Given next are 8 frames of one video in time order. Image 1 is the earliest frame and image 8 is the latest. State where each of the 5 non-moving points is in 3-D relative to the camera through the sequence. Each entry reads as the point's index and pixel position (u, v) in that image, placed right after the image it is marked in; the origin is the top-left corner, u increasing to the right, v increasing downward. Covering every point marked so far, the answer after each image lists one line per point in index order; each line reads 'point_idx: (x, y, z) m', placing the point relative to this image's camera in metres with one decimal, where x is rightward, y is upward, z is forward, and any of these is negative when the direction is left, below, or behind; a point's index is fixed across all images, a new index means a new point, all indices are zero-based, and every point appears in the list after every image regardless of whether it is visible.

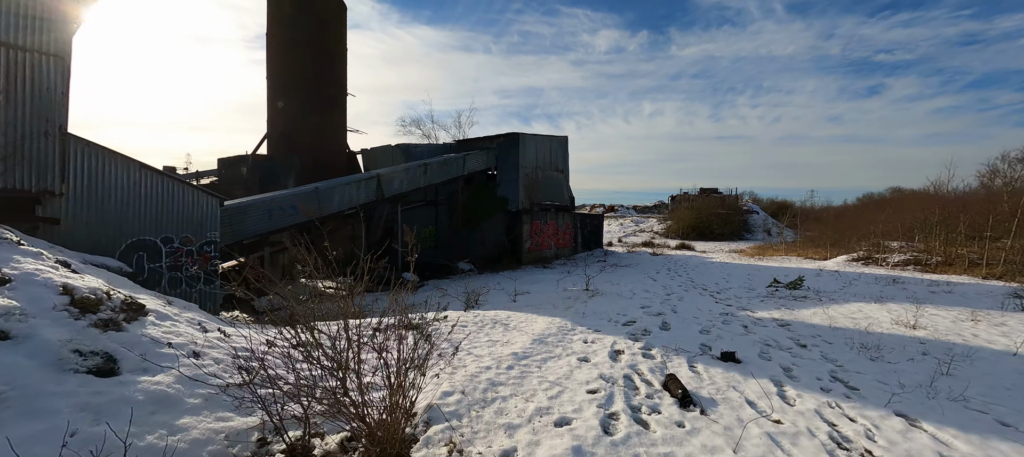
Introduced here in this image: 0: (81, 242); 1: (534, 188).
0: (-7.2, -0.2, +6.9) m
1: (+1.1, +2.0, +19.9) m
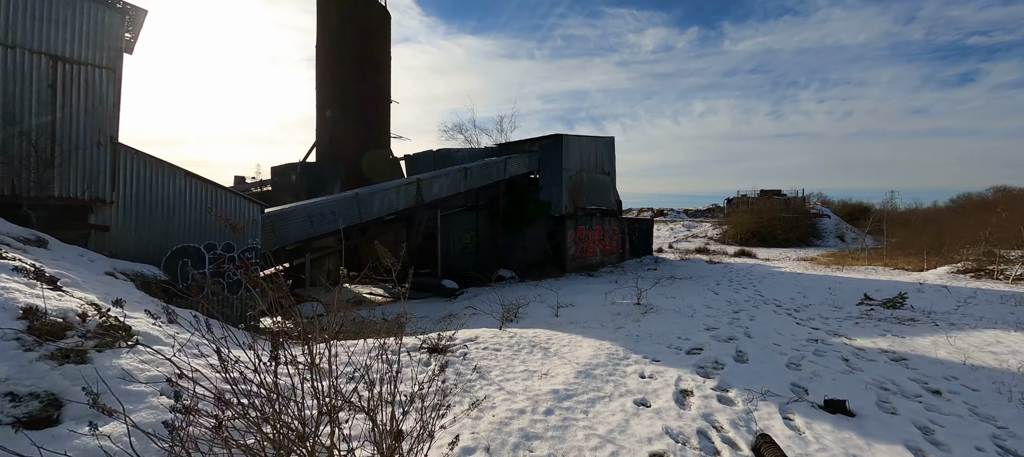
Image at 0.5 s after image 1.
0: (-6.5, -0.4, +7.0) m
1: (+3.2, +1.7, +19.0) m
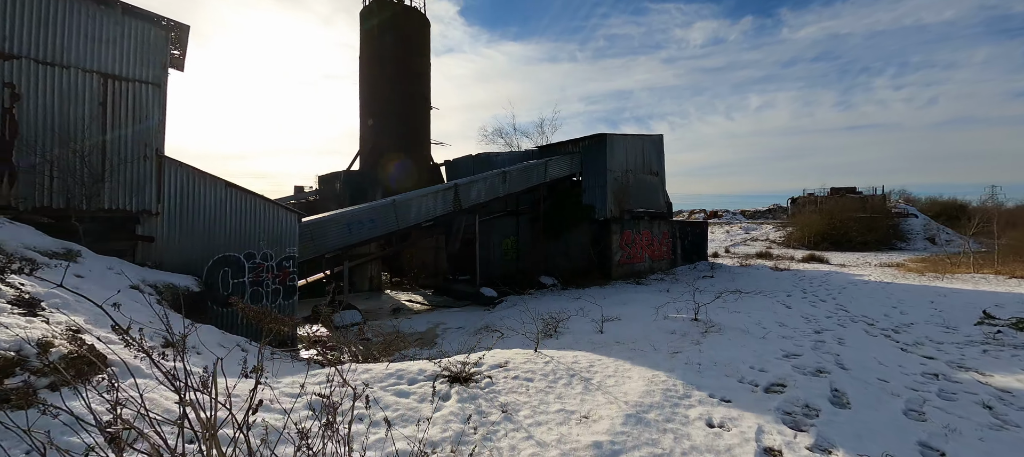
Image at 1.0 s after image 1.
0: (-5.8, -0.5, +7.0) m
1: (+5.0, +1.5, +18.0) m
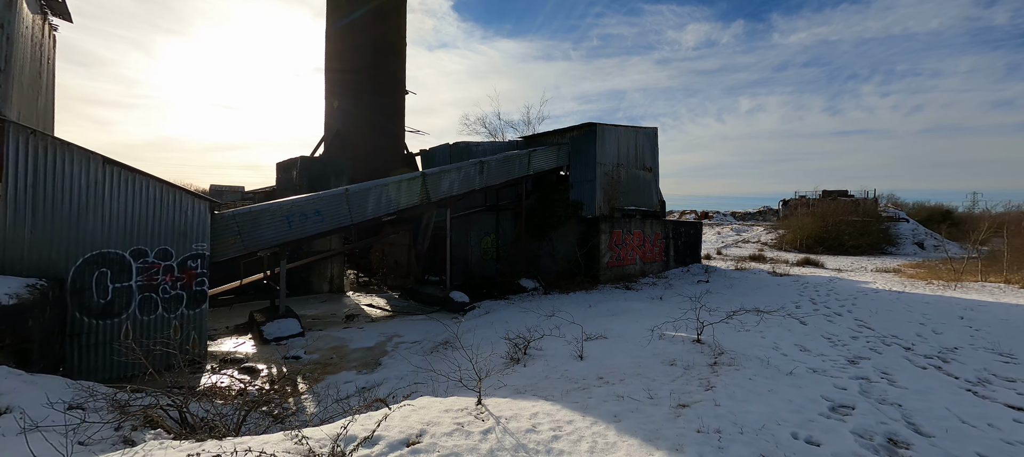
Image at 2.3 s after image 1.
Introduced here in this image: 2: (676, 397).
0: (-6.4, -0.4, +5.4) m
1: (+4.3, +1.6, +16.6) m
2: (+1.4, -1.5, +3.6) m
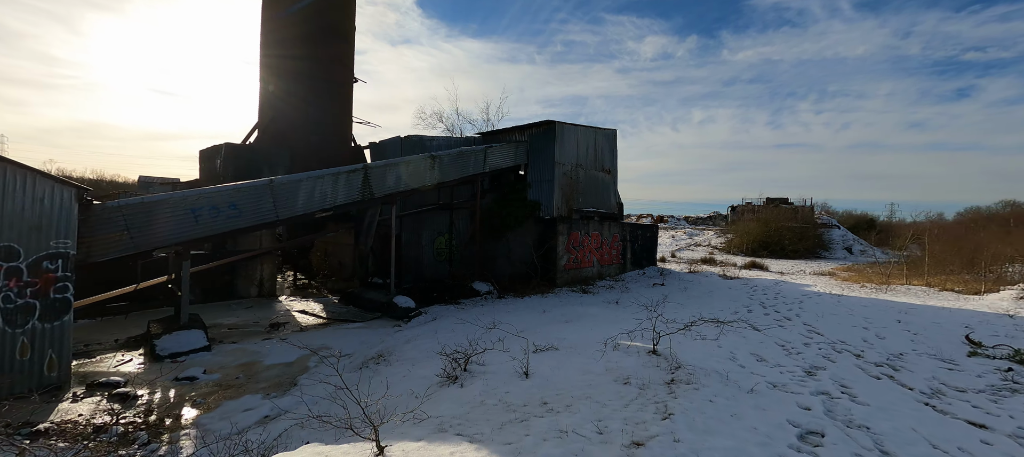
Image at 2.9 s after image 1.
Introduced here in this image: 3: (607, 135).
0: (-7.1, -0.3, +4.1) m
1: (+2.5, +1.5, +16.3) m
2: (+0.9, -1.5, +3.0) m
3: (+4.2, +4.1, +18.0) m
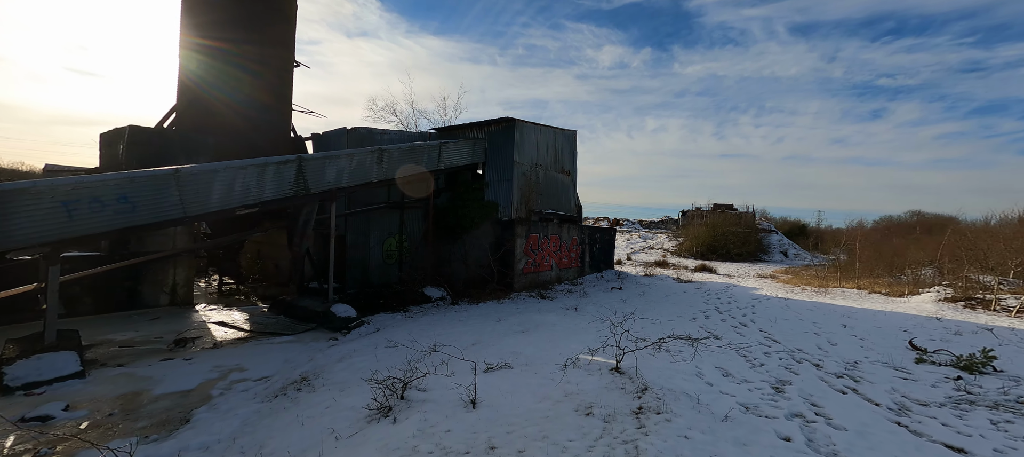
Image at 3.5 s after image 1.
0: (-7.5, -0.2, +2.7) m
1: (+0.8, +1.4, +15.8) m
2: (+0.5, -1.5, +2.4) m
3: (+2.3, +4.0, +17.7) m
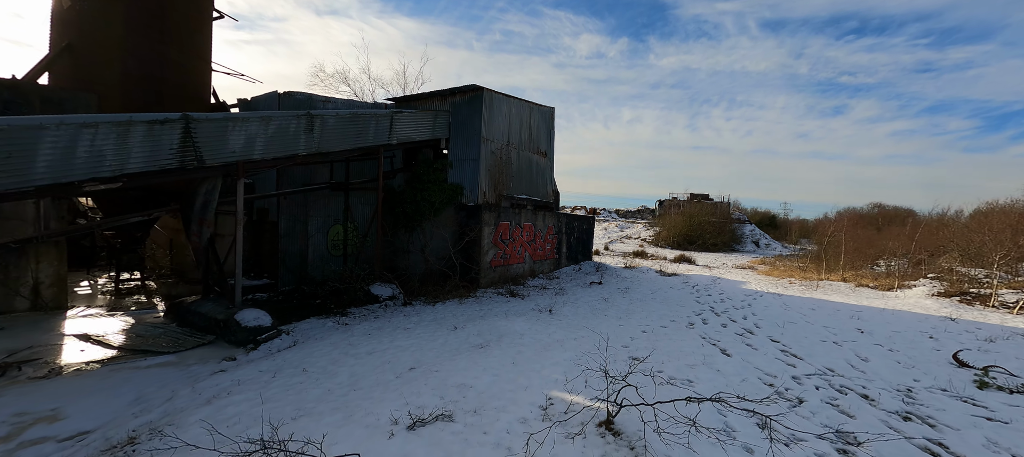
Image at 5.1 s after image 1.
0: (-7.9, -0.1, +0.3) m
1: (-0.4, +1.8, +13.8) m
2: (+0.1, -1.4, +0.5) m
3: (+1.1, +4.5, +15.7) m
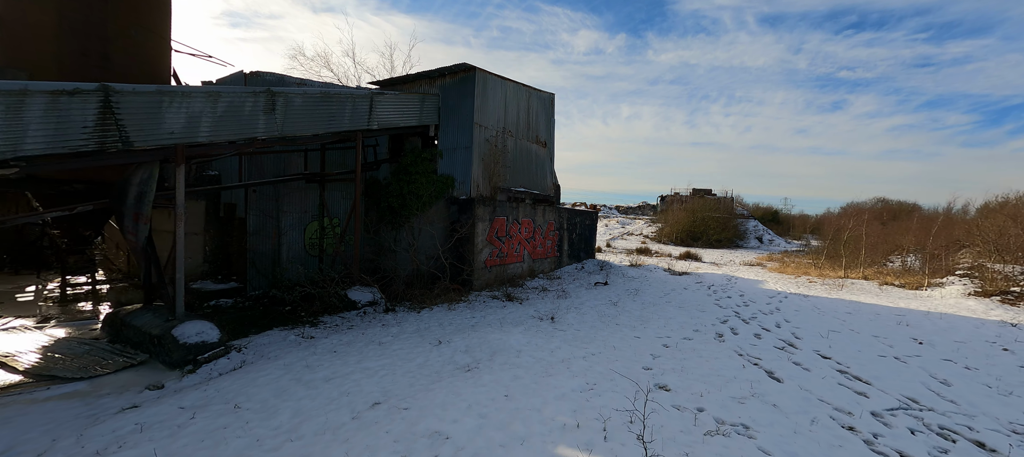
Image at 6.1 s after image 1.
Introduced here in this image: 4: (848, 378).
0: (-7.9, -0.1, -1.0) m
1: (-0.5, +2.0, +12.5) m
2: (+0.1, -1.4, -0.8) m
3: (+1.0, +4.6, +14.4) m
4: (+4.2, -1.9, +5.2) m
